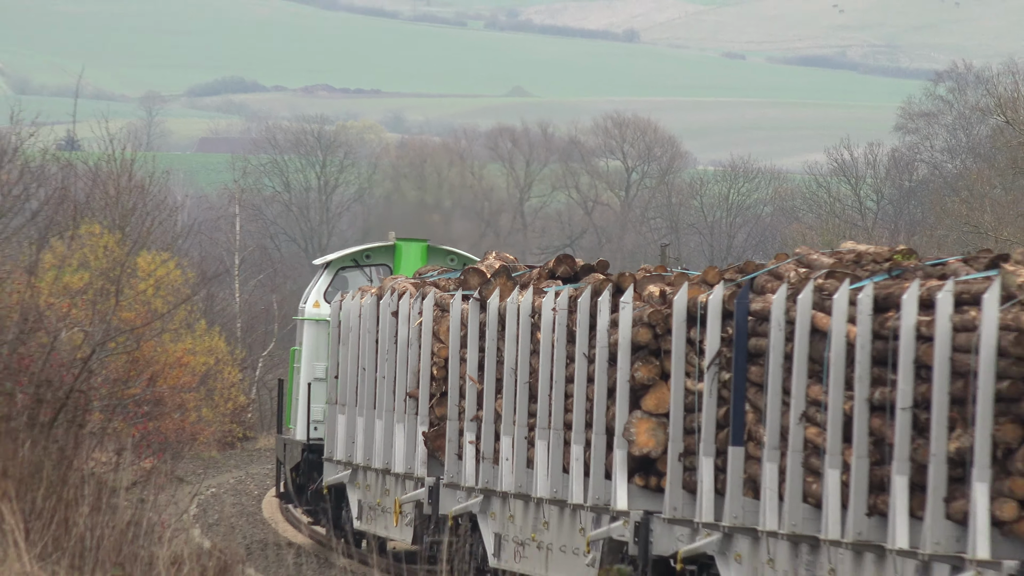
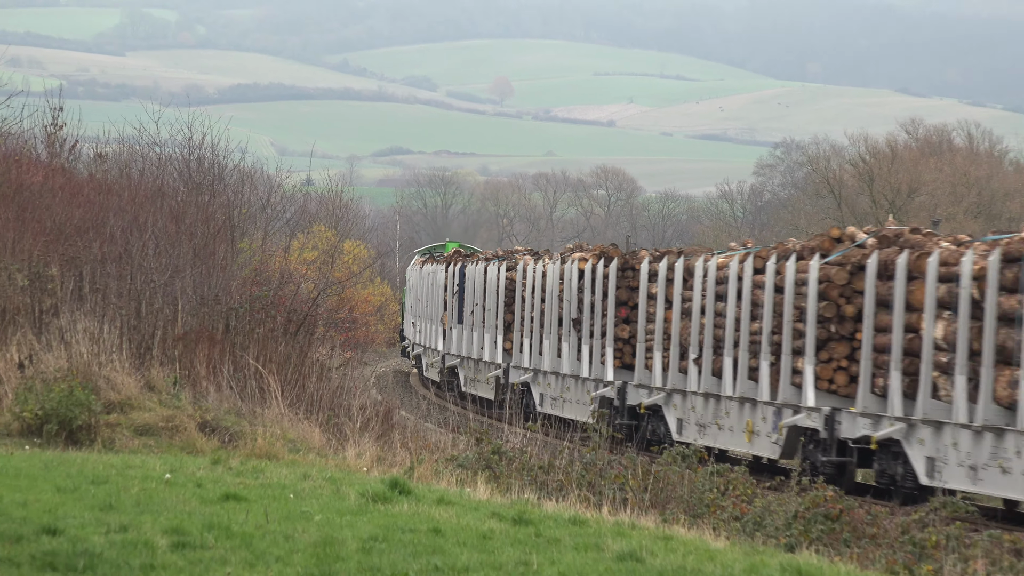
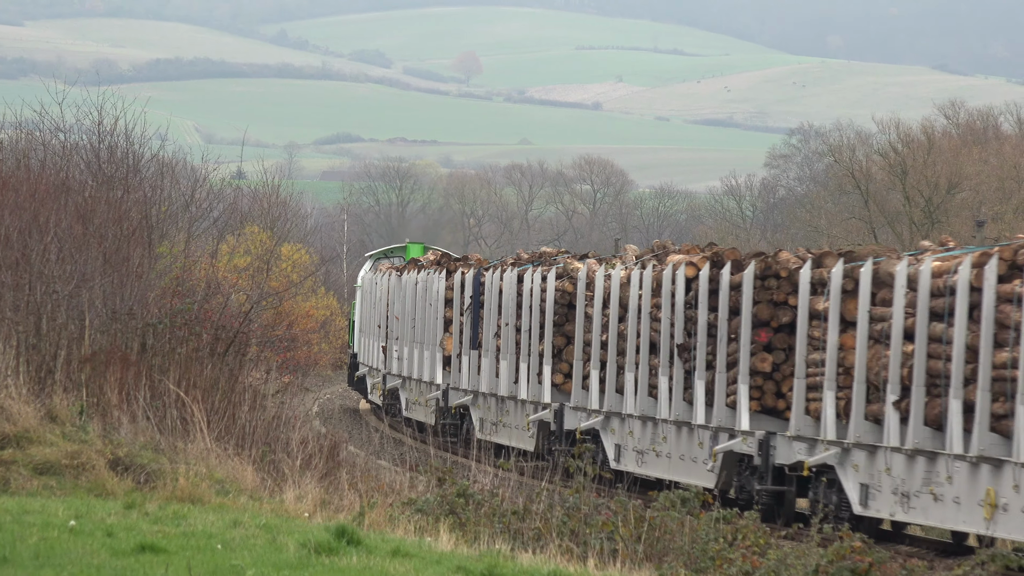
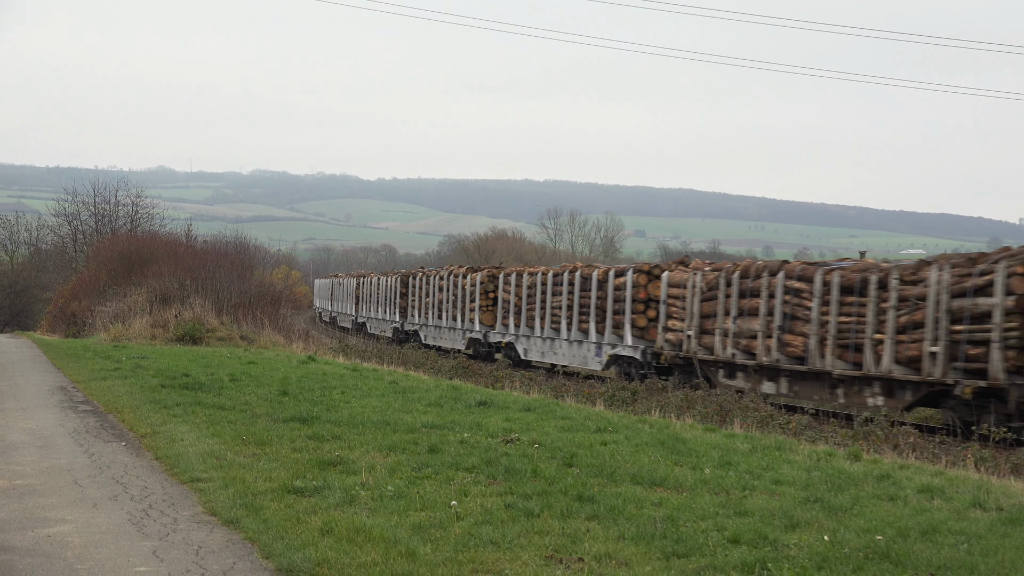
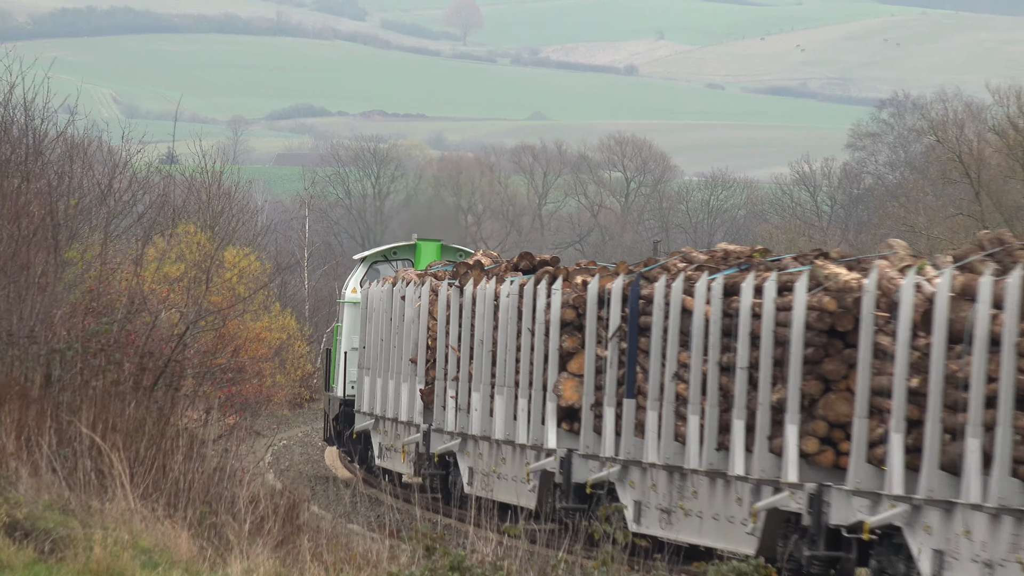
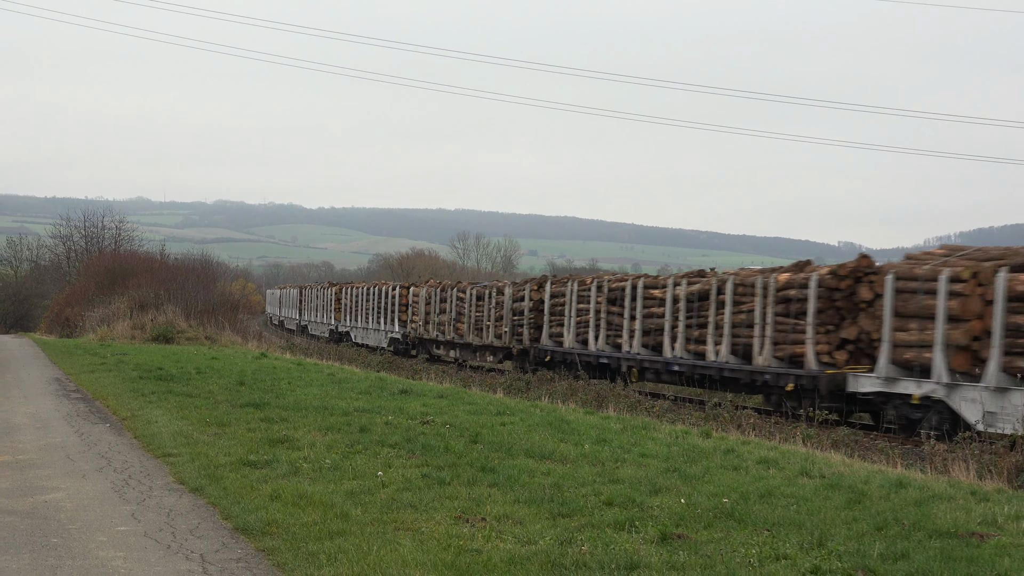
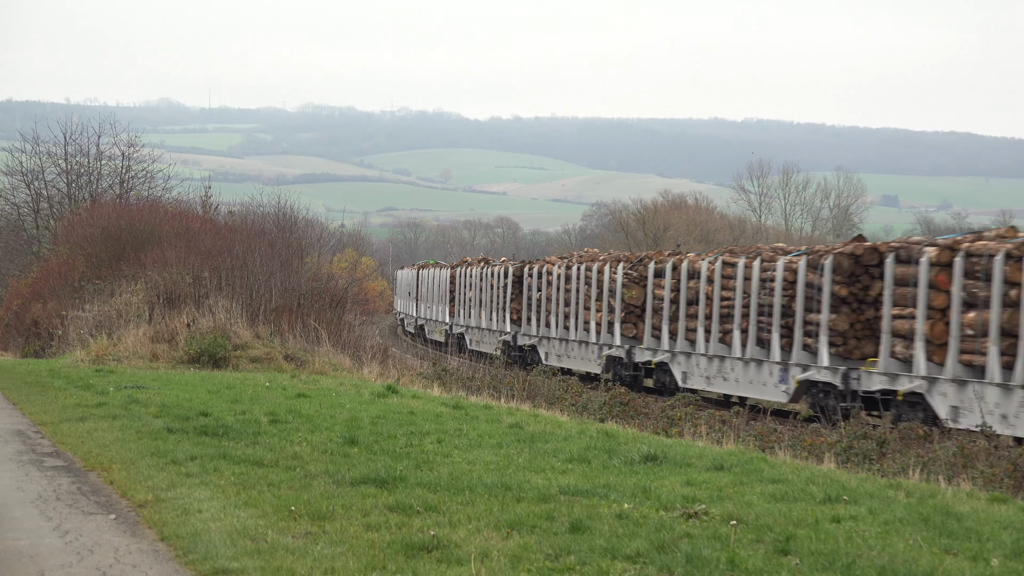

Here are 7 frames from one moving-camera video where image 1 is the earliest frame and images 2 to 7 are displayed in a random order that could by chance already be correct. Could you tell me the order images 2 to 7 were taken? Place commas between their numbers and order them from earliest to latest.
5, 3, 2, 7, 4, 6
